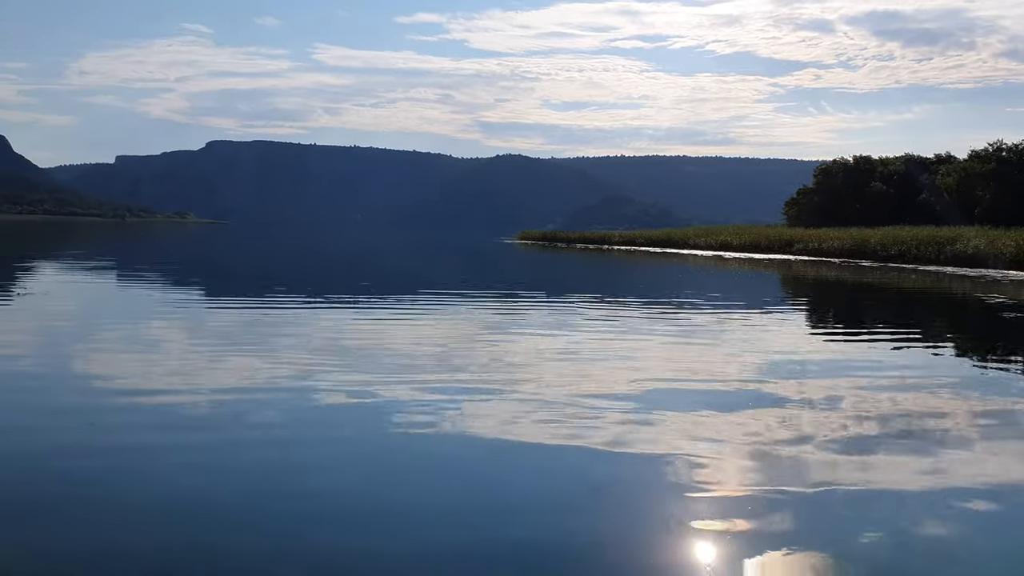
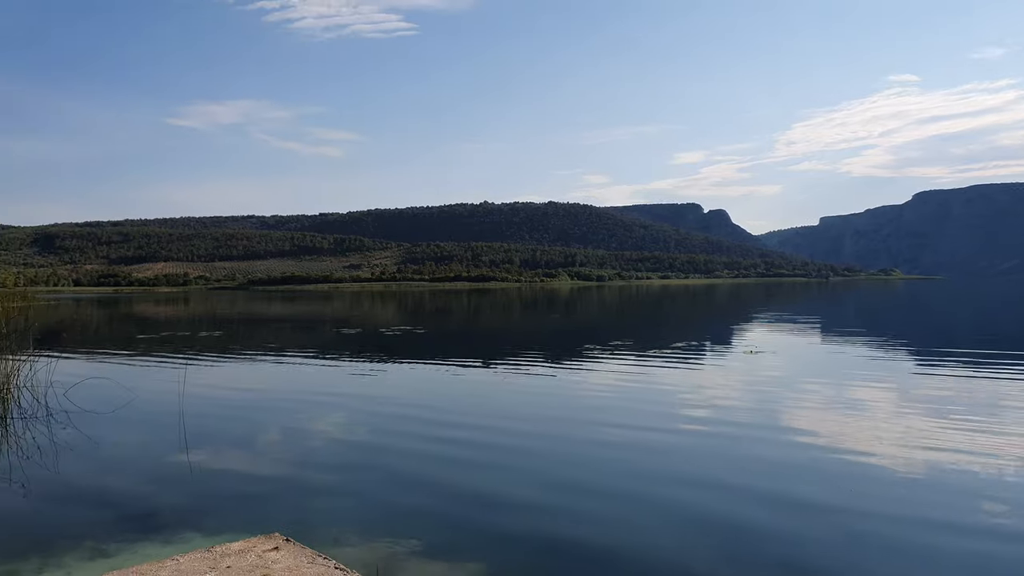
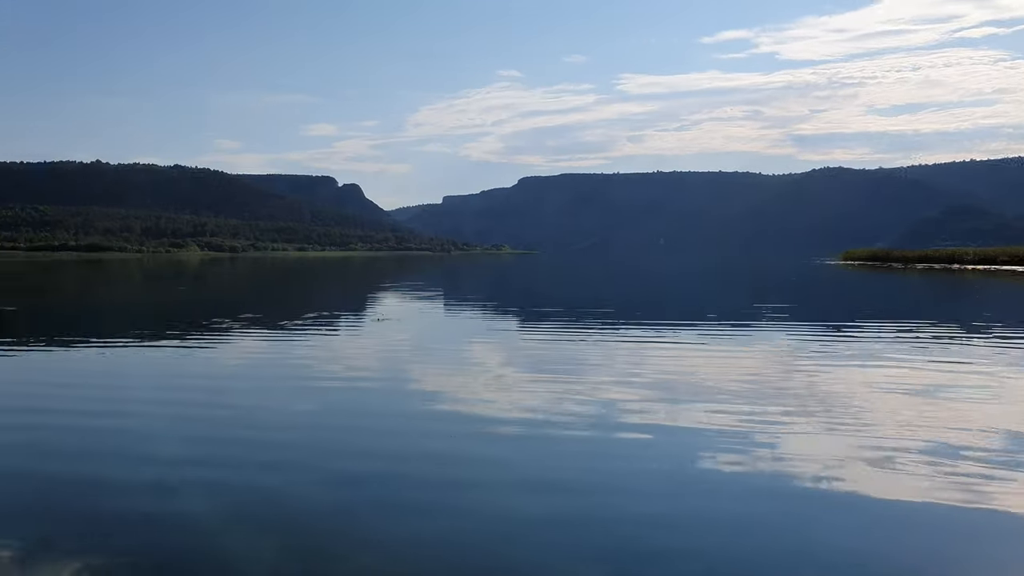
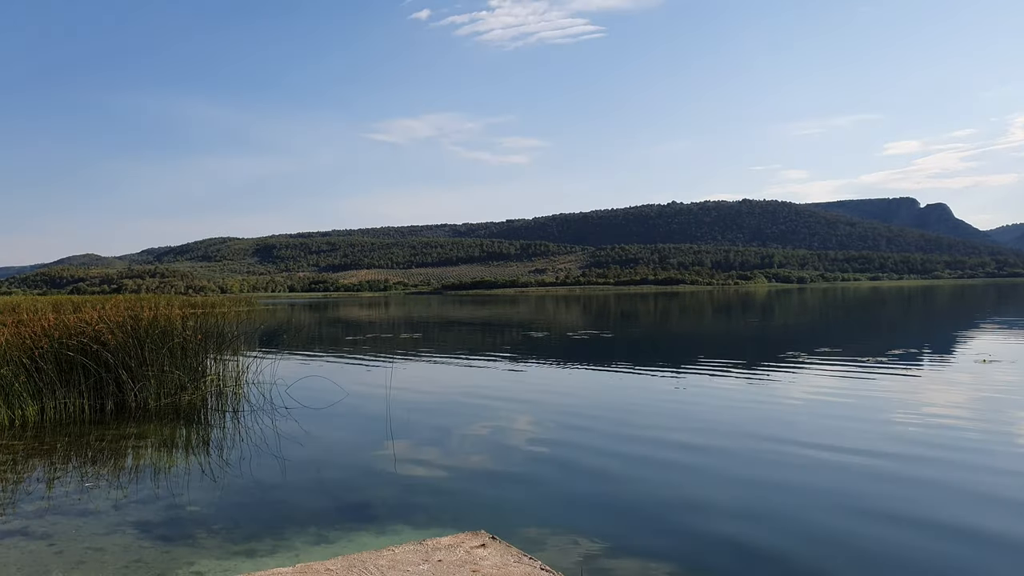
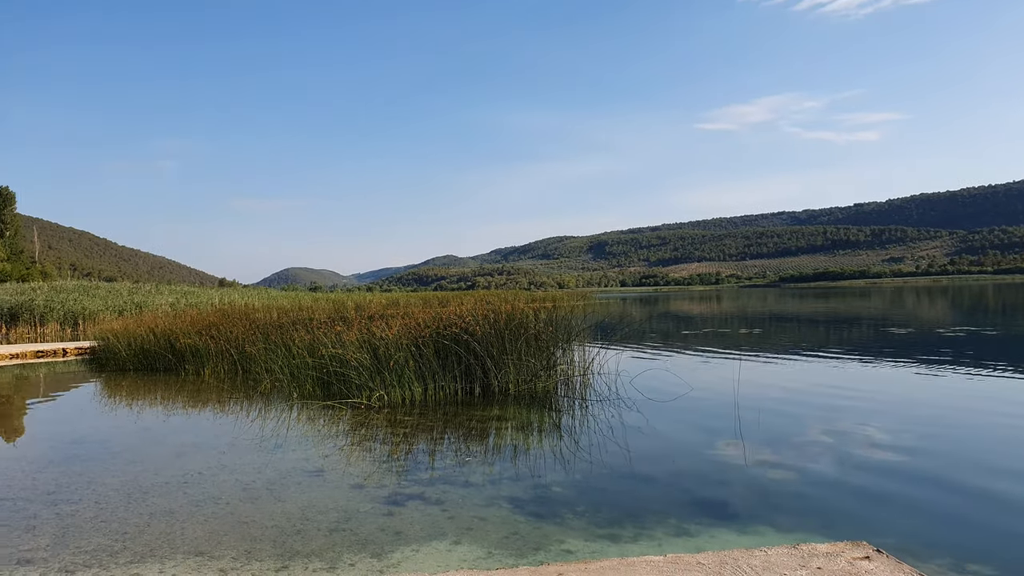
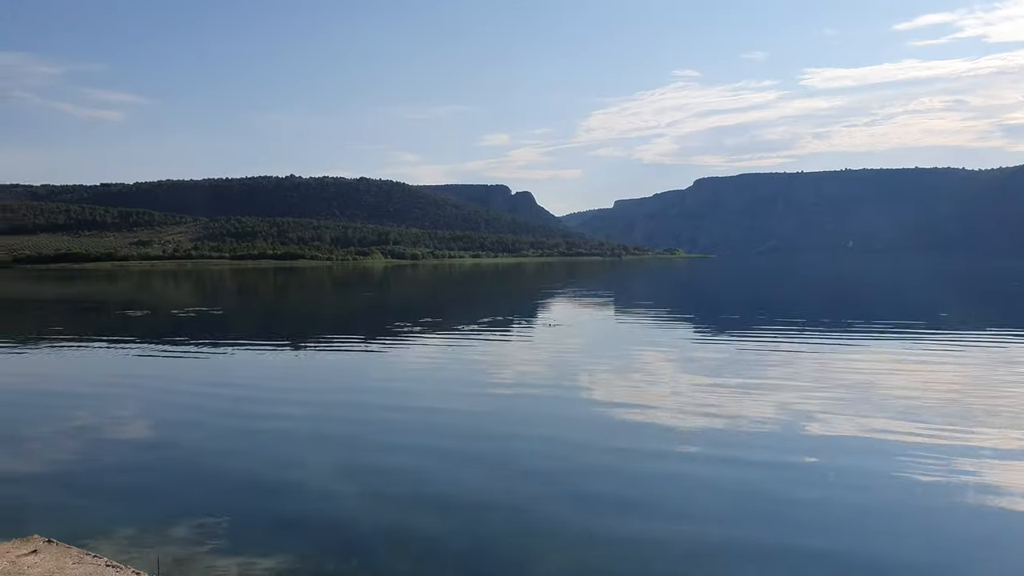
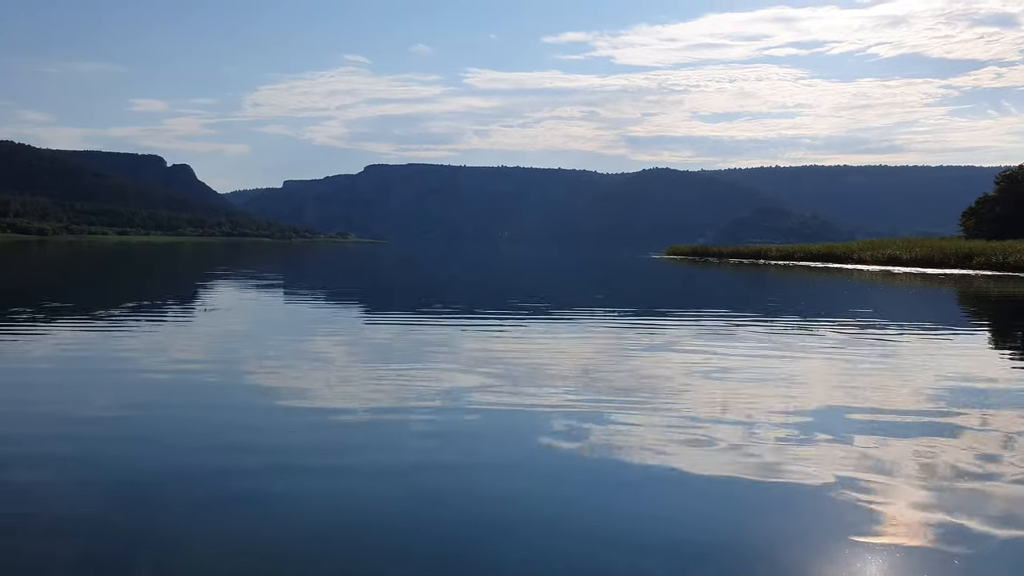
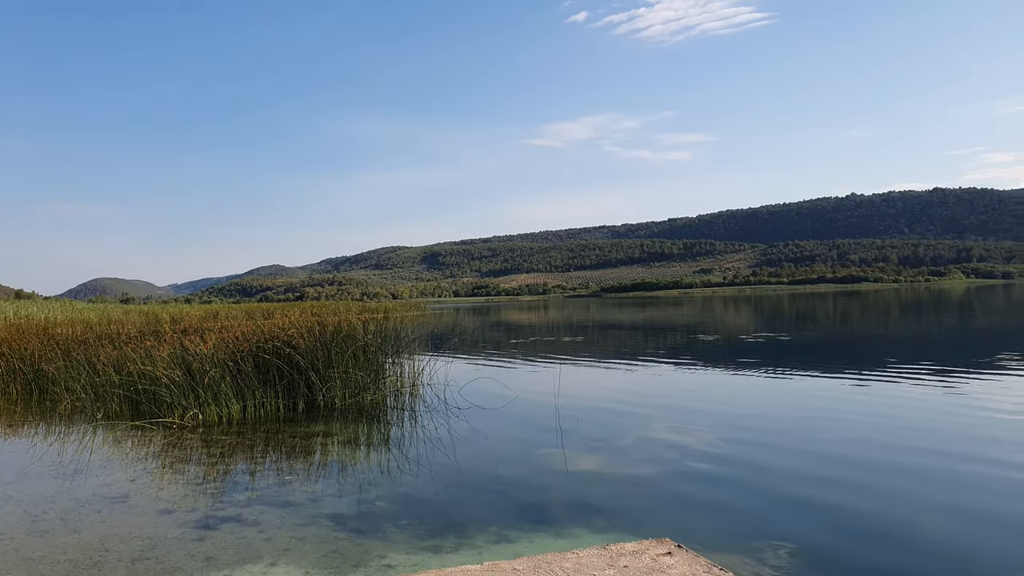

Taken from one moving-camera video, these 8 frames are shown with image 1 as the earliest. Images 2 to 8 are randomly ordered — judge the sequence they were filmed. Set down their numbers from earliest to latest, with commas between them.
7, 3, 6, 2, 4, 8, 5
